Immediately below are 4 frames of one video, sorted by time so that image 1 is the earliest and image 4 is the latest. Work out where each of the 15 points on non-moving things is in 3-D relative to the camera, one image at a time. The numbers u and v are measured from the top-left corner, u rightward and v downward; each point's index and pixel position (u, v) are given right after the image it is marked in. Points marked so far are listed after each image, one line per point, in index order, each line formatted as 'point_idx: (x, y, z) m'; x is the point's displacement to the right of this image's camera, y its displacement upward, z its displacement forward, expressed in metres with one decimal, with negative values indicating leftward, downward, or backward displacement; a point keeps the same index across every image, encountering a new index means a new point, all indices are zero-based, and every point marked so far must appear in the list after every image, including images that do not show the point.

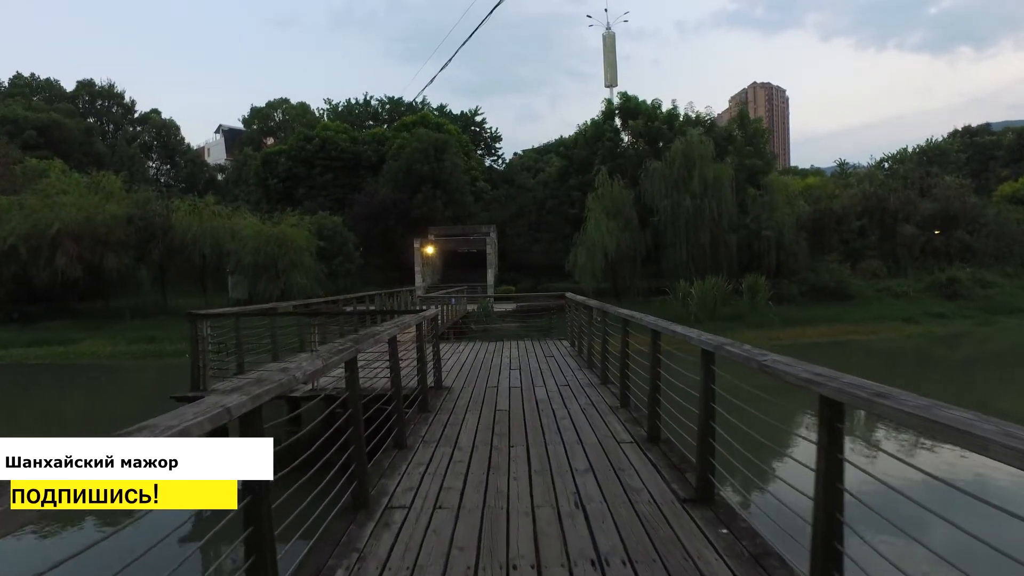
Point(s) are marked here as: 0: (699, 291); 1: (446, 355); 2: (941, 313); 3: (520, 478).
0: (+5.0, -0.1, +16.0) m
1: (-0.8, -0.8, +7.3) m
2: (+12.7, -0.7, +17.8) m
3: (0.0, -0.9, +2.9) m
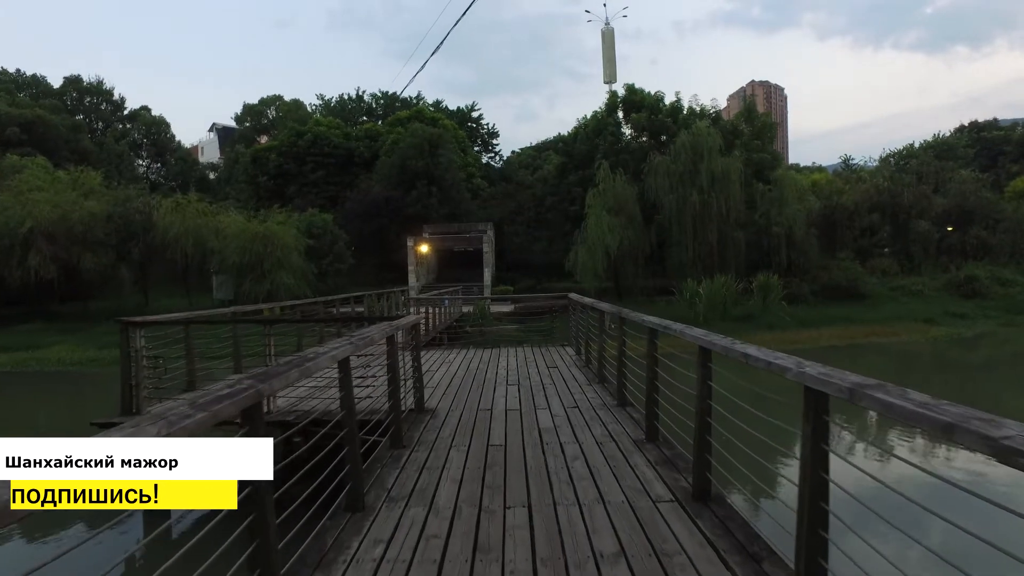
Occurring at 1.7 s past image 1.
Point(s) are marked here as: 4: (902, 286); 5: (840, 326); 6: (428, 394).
0: (+4.9, -0.1, +15.1) m
1: (-0.9, -0.8, +6.4) m
2: (+12.7, -0.7, +17.0) m
3: (0.0, -0.9, +2.0) m
4: (+12.3, +0.1, +19.0) m
5: (+8.6, -1.0, +15.7) m
6: (-0.7, -0.8, +4.7) m
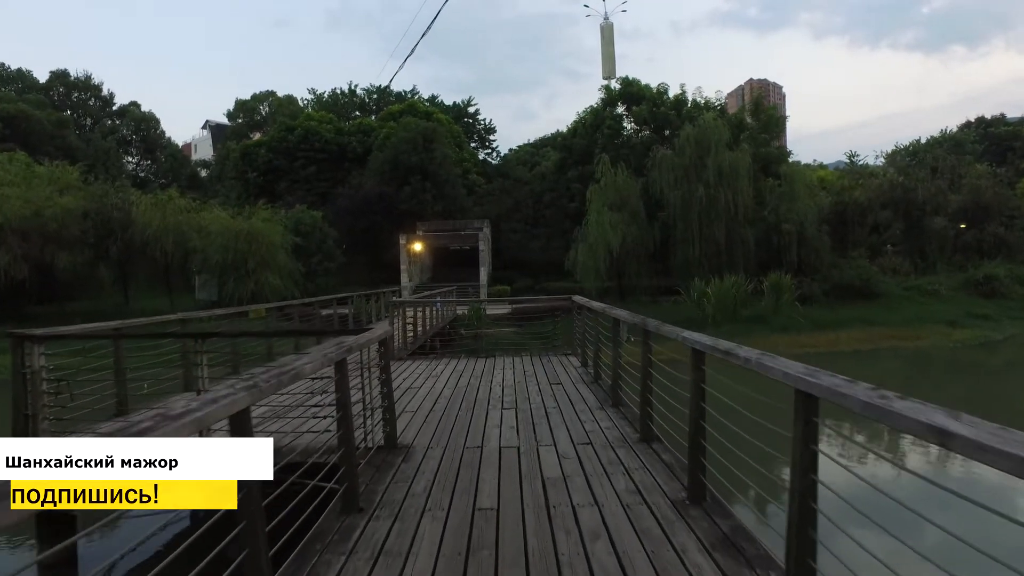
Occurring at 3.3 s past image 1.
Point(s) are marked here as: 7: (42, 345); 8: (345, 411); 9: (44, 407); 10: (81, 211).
0: (+4.8, -0.1, +14.3) m
1: (-0.9, -0.8, +5.5) m
2: (+12.6, -0.7, +16.1) m
3: (0.0, -0.9, +1.1) m
4: (+12.2, +0.1, +18.2) m
5: (+8.5, -1.0, +14.9) m
6: (-0.7, -0.9, +3.8) m
7: (-2.7, -0.3, +3.5) m
8: (-0.7, -0.5, +2.5) m
9: (-2.7, -0.7, +3.5) m
10: (-11.6, +2.1, +16.3) m
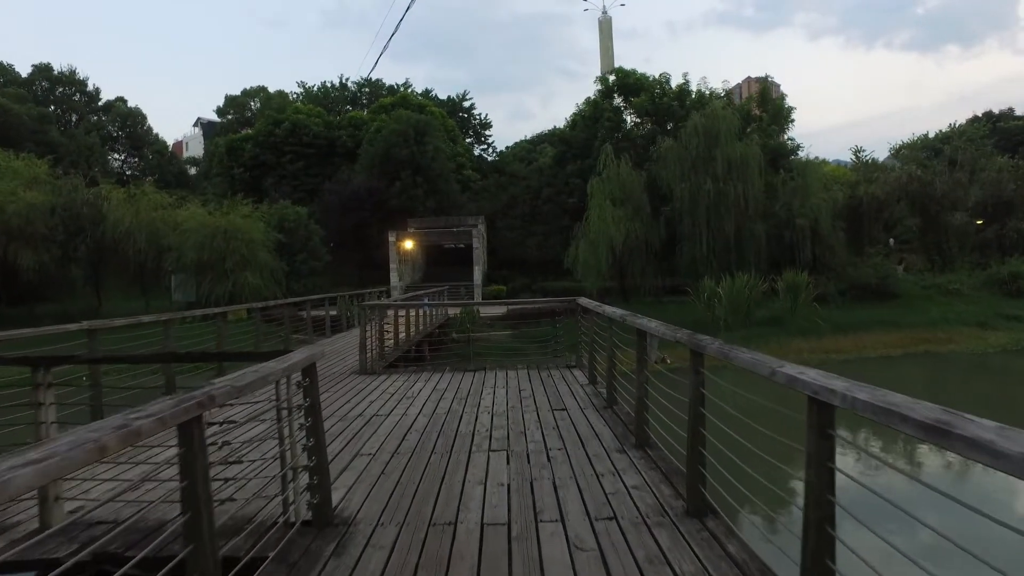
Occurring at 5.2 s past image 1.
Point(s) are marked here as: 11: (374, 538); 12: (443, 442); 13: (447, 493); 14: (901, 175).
0: (+4.7, -0.1, +13.2) m
1: (-0.9, -0.8, +4.4) m
2: (+12.5, -0.6, +15.1) m
3: (0.0, -0.9, 0.0) m
4: (+12.1, +0.1, +17.2) m
5: (+8.4, -1.0, +13.8) m
6: (-0.7, -0.9, +2.7) m
7: (-2.7, -0.3, +2.4) m
8: (-0.7, -0.5, +1.4) m
9: (-2.7, -0.7, +2.4) m
10: (-11.7, +2.1, +15.2) m
11: (-0.5, -0.9, +2.2) m
12: (-0.4, -0.9, +3.4) m
13: (-0.3, -0.9, +2.6) m
14: (+12.1, +3.5, +19.0) m
